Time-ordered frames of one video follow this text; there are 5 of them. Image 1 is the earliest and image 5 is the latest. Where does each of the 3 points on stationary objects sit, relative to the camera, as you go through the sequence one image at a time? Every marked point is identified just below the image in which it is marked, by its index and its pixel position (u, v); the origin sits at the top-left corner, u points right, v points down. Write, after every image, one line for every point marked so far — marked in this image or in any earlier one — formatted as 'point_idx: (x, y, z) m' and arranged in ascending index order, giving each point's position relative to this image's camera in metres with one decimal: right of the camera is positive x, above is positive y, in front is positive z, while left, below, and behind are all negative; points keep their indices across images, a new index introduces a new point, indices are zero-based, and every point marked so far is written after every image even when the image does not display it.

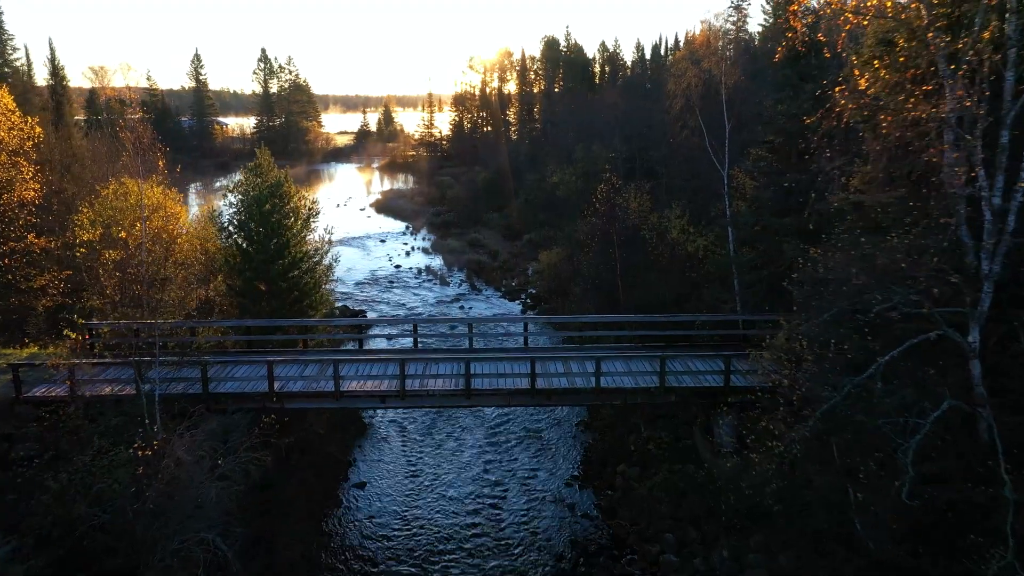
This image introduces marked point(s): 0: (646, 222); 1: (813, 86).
0: (+3.0, +1.5, +18.0) m
1: (+5.5, +3.7, +14.9) m
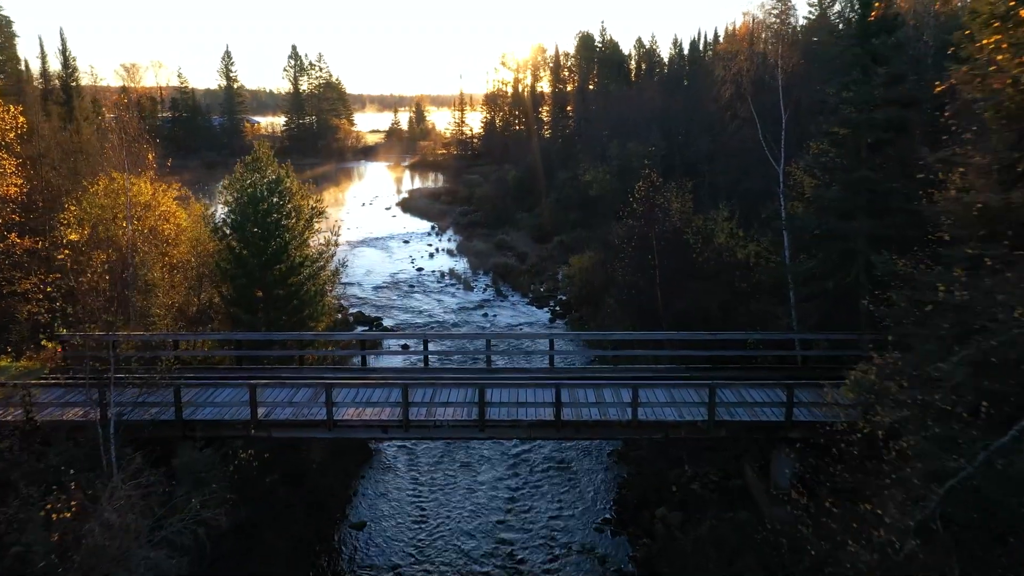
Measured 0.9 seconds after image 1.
0: (+3.5, +1.2, +16.0) m
1: (+5.9, +3.5, +12.9) m
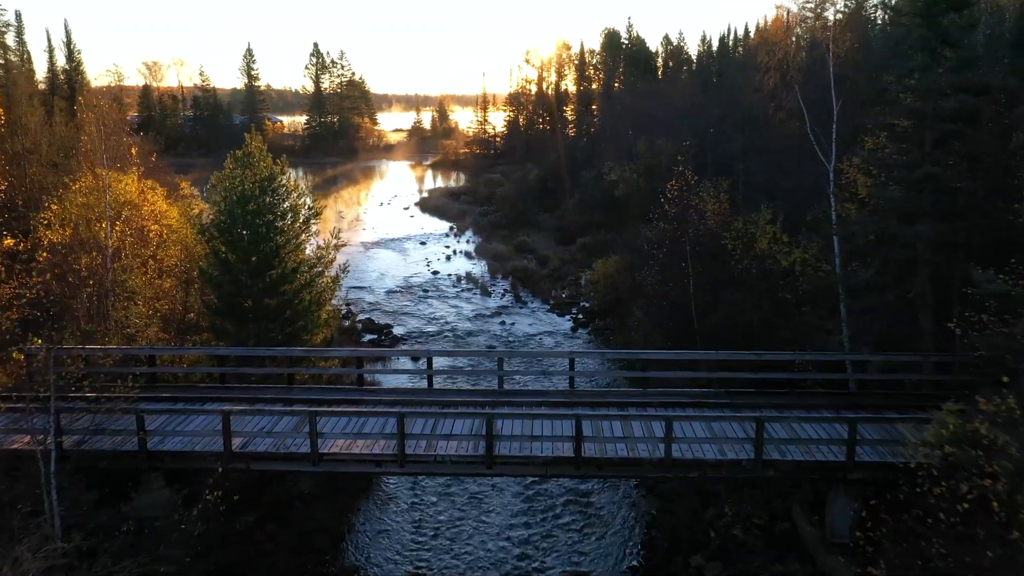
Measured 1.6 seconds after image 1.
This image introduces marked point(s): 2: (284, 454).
0: (+3.8, +1.1, +14.5) m
1: (+6.1, +3.3, +11.3) m
2: (-2.5, -1.8, +9.0) m
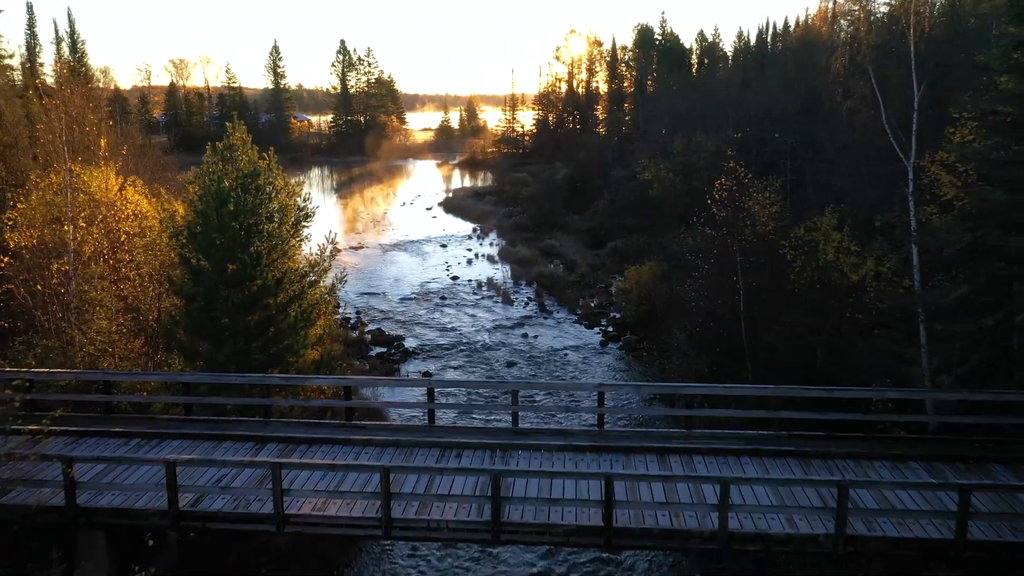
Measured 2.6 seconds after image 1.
0: (+4.1, +0.8, +12.5) m
1: (+6.4, +3.0, +9.2) m
2: (-2.4, -2.0, +7.2) m
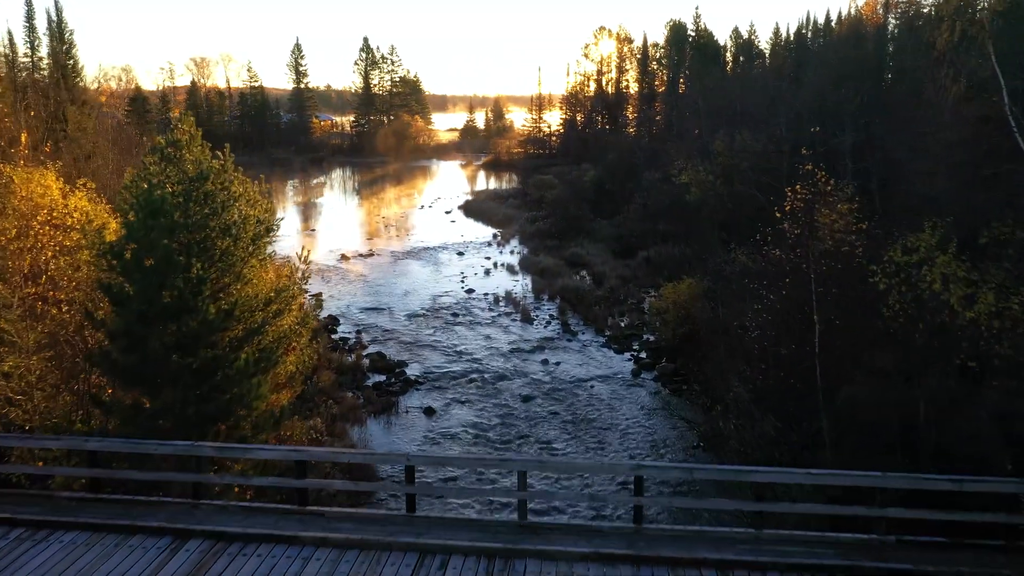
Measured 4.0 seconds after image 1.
0: (+4.3, +0.4, +9.9) m
1: (+6.4, +2.6, +6.6) m
2: (-2.4, -2.4, +4.9) m
